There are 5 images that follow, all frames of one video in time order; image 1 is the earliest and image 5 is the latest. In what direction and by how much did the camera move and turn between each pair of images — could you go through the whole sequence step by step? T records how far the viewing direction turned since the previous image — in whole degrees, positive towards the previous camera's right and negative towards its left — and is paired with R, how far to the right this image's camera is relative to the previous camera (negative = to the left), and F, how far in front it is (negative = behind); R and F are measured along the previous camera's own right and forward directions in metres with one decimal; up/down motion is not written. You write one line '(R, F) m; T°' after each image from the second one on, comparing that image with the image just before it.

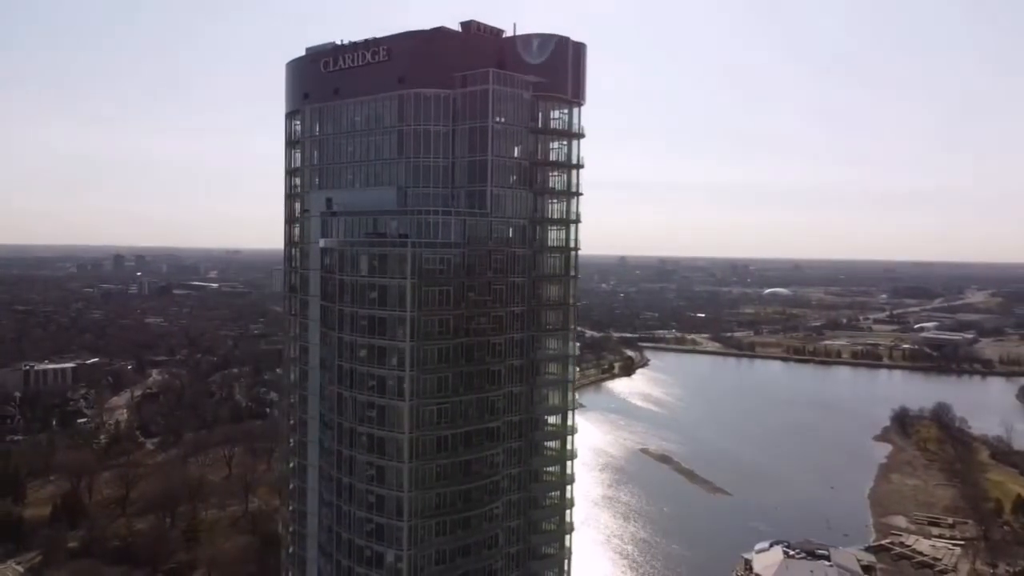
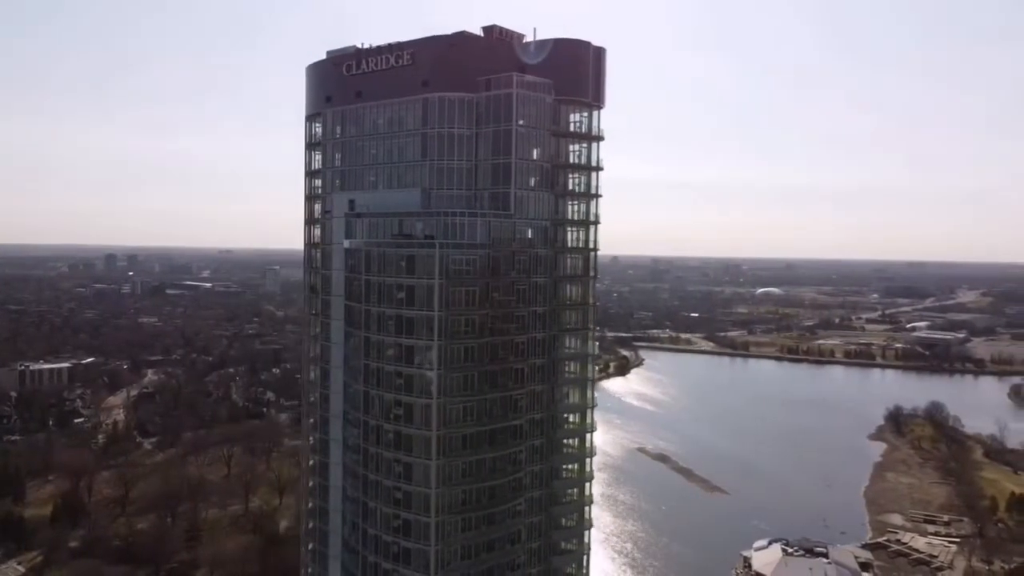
(-0.7, -0.3) m; +1°
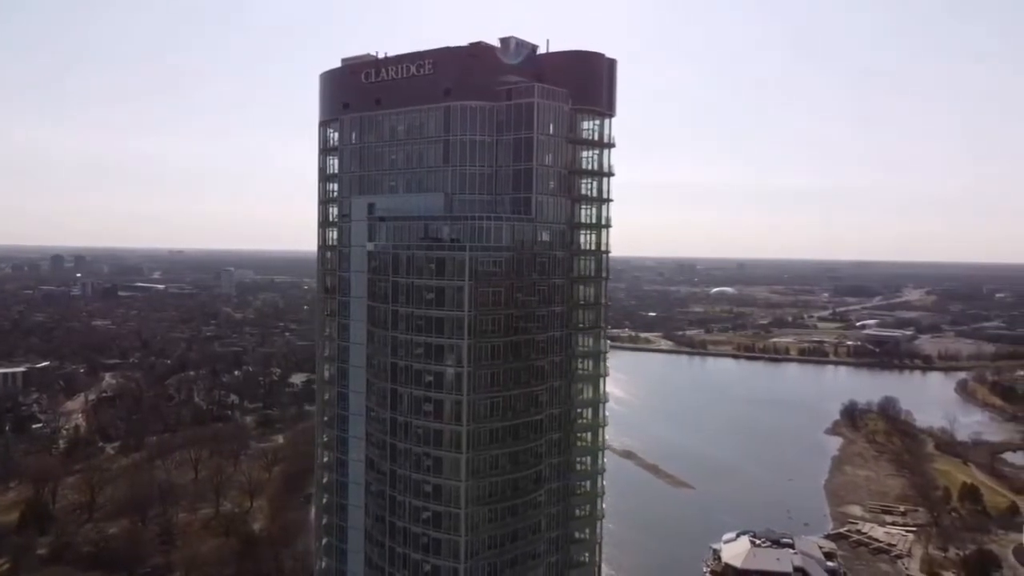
(-1.5, -0.7) m; +3°
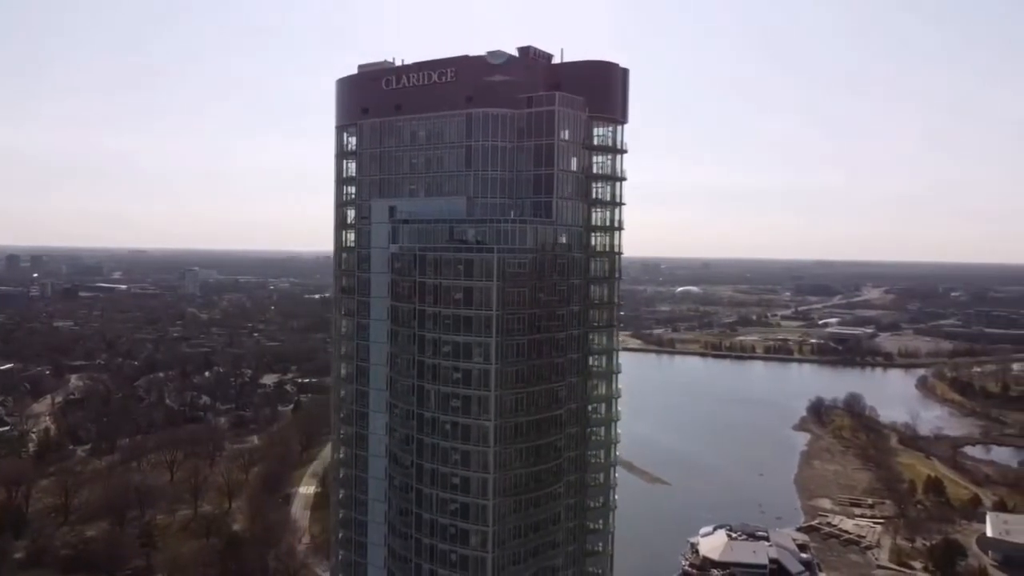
(-1.3, -0.7) m; +2°
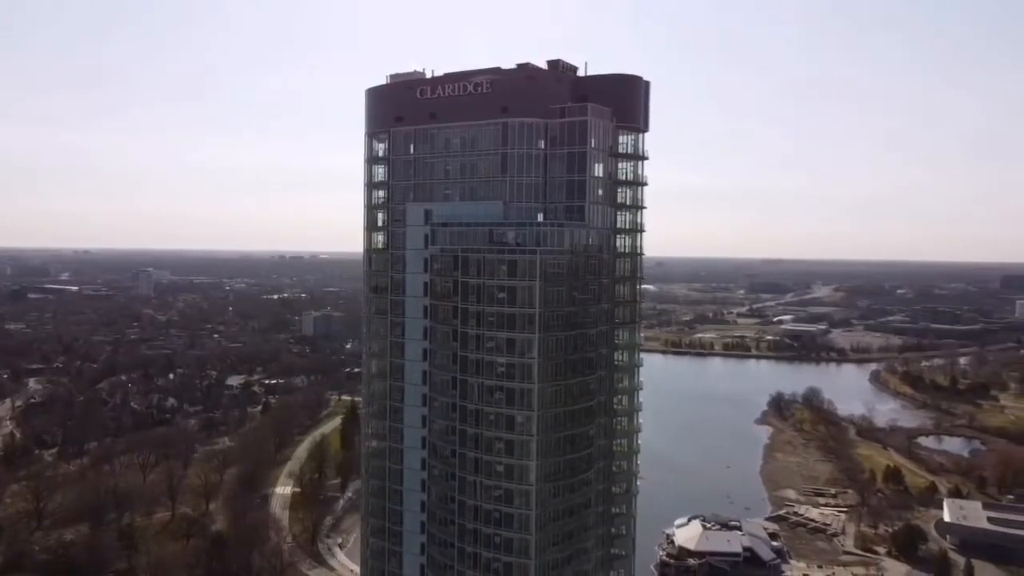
(-2.0, -1.2) m; +3°
